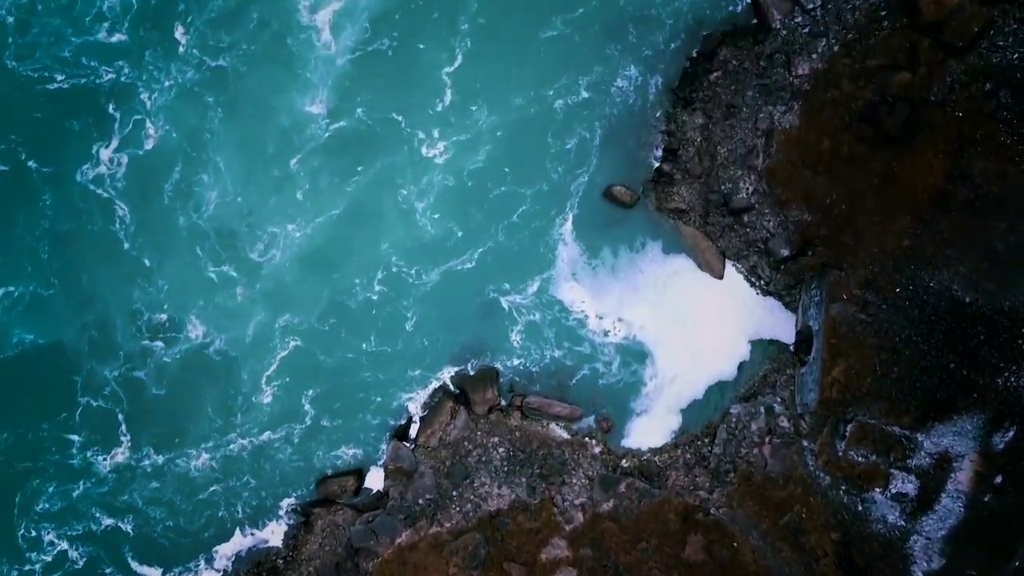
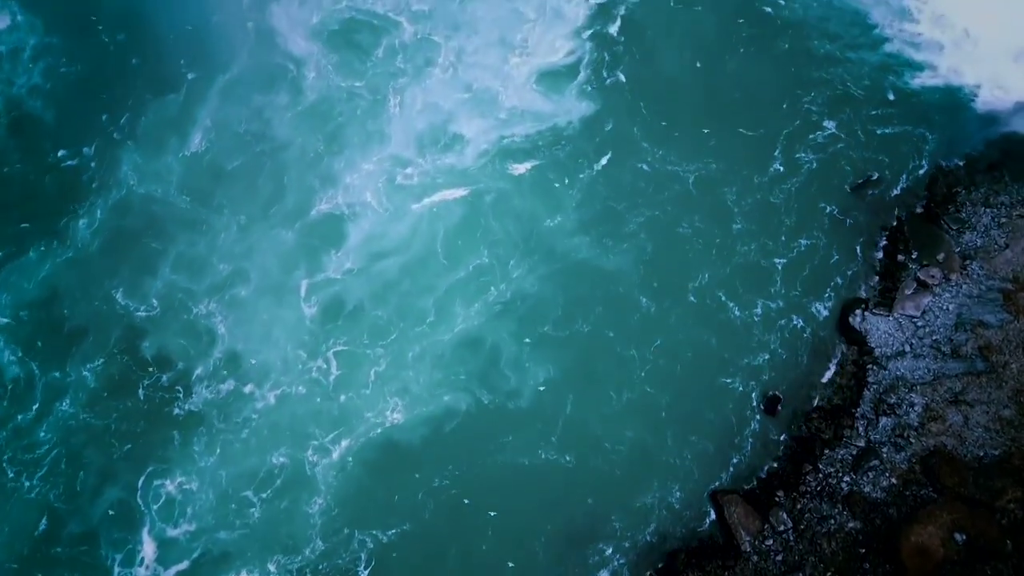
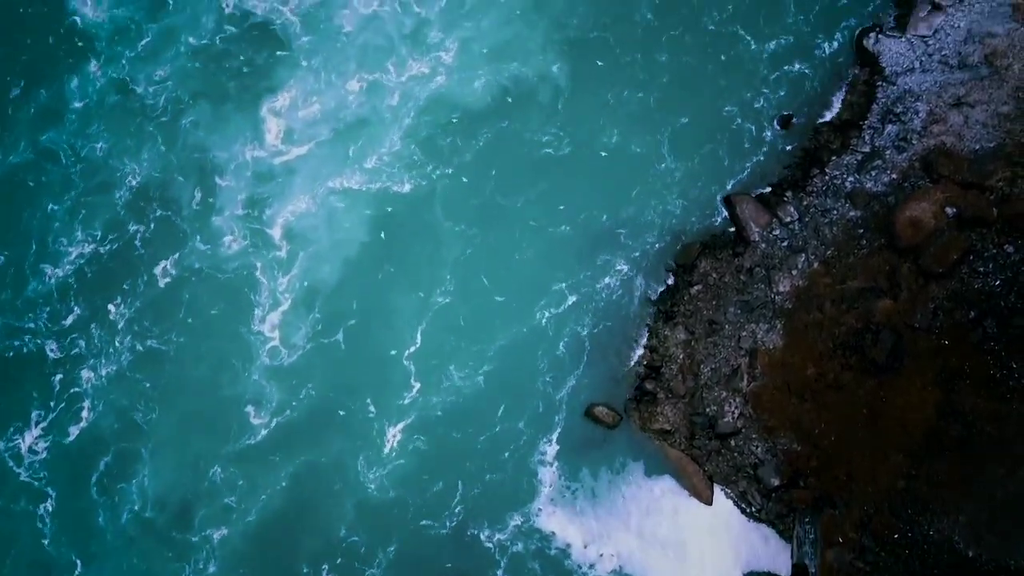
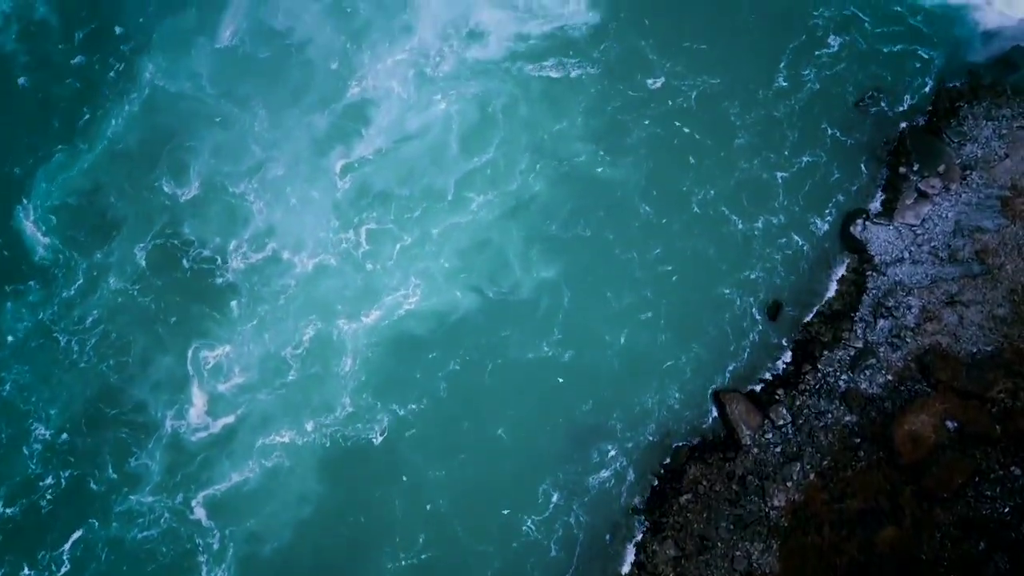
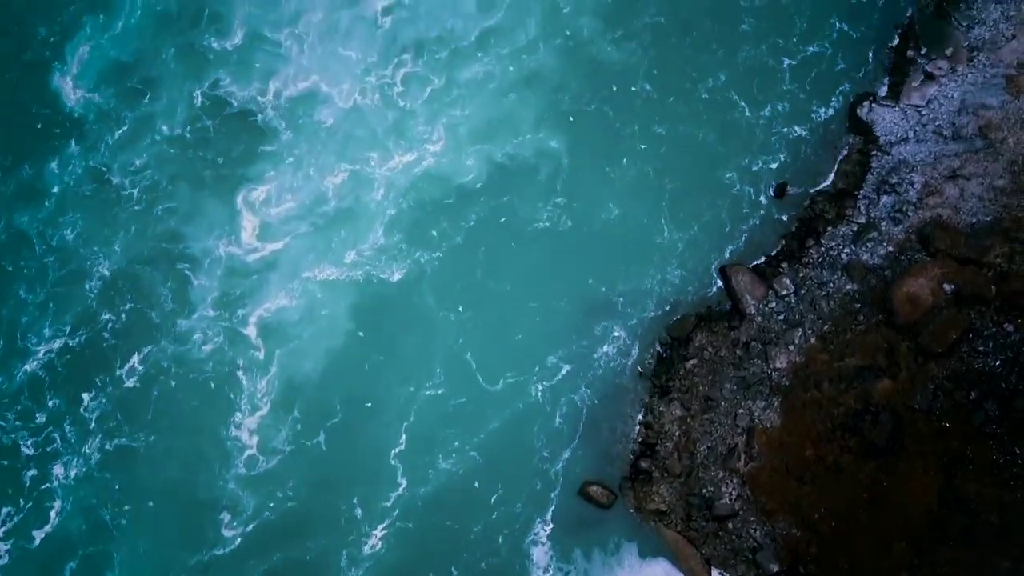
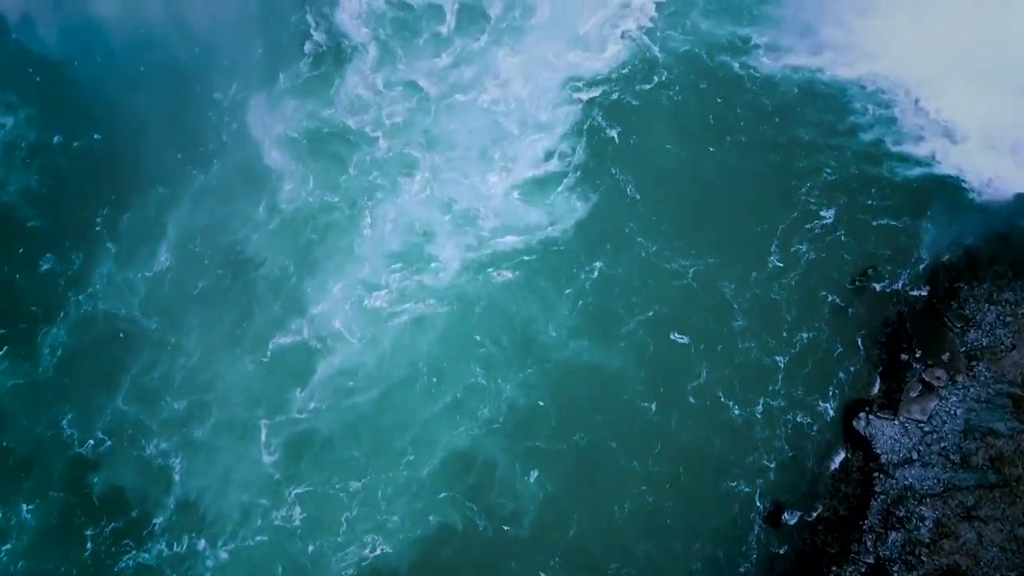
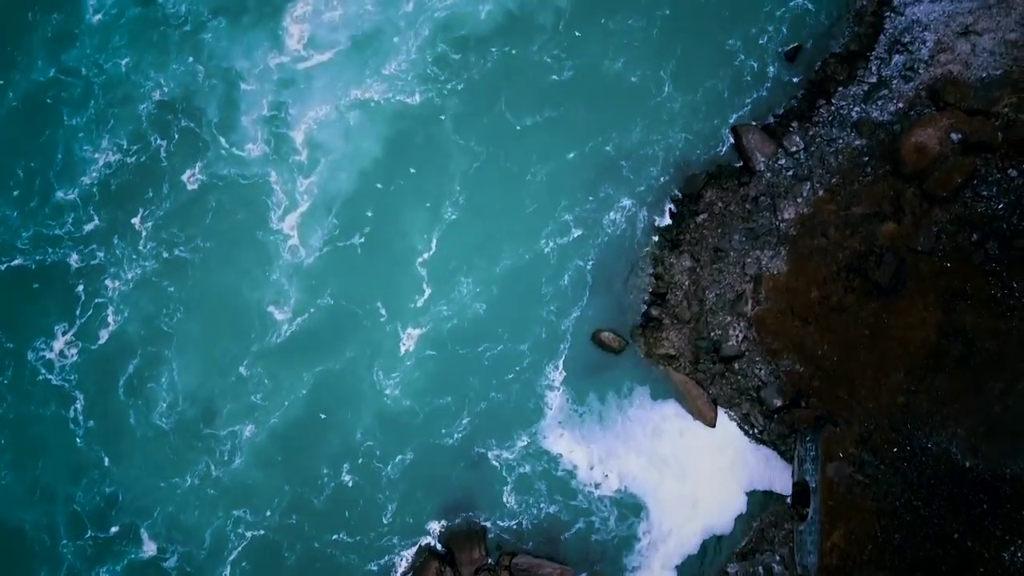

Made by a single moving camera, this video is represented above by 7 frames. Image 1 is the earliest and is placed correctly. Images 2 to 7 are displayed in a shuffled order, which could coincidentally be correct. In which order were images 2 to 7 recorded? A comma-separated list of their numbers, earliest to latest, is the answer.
7, 3, 5, 4, 2, 6
